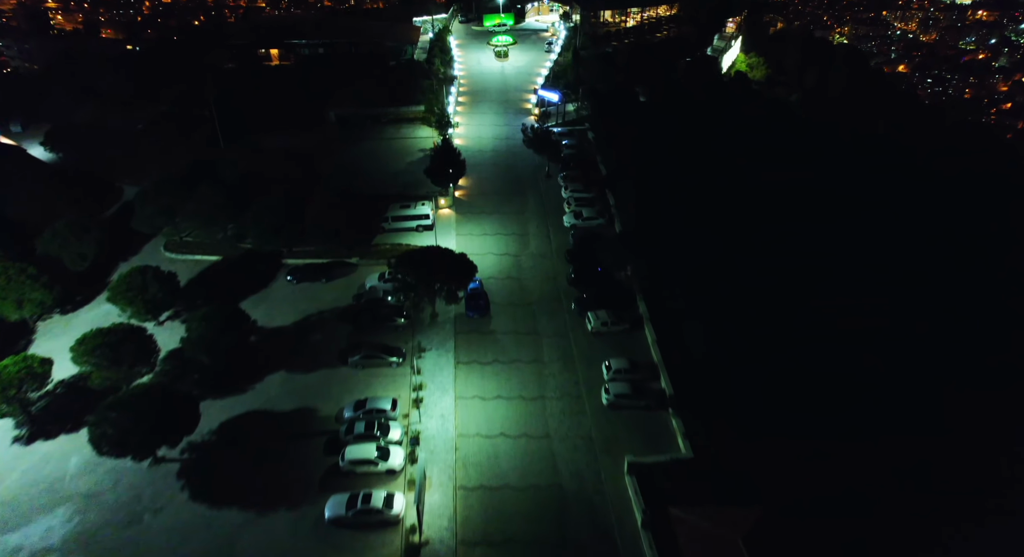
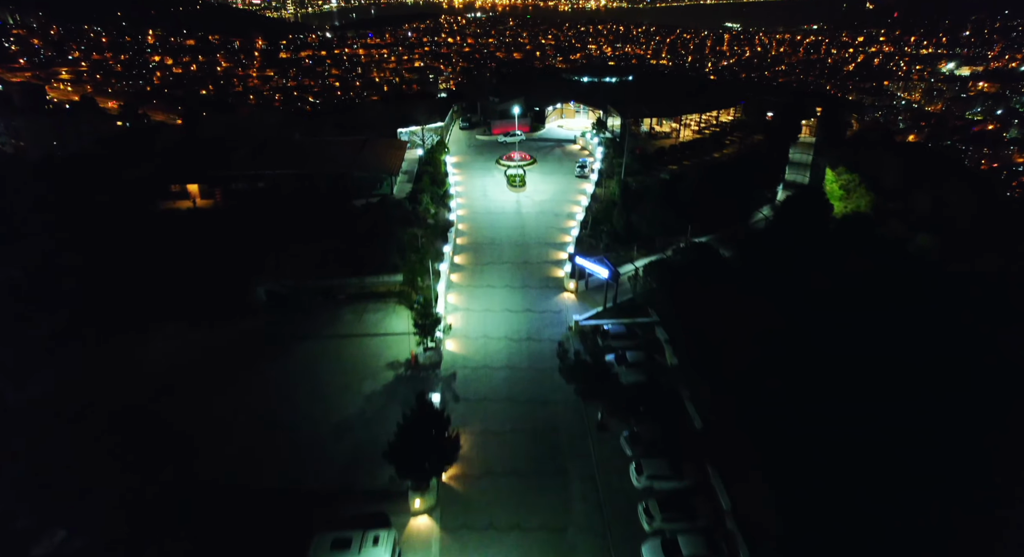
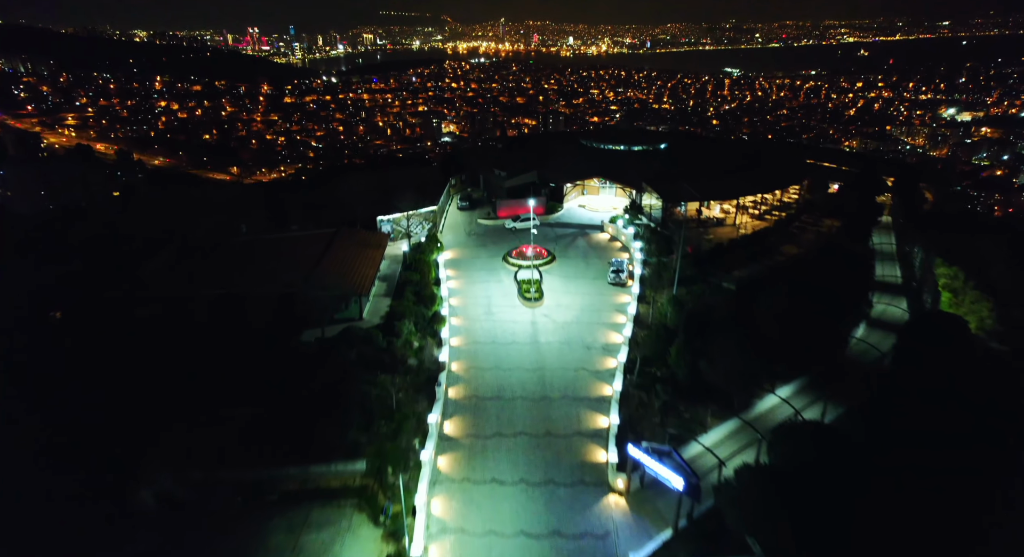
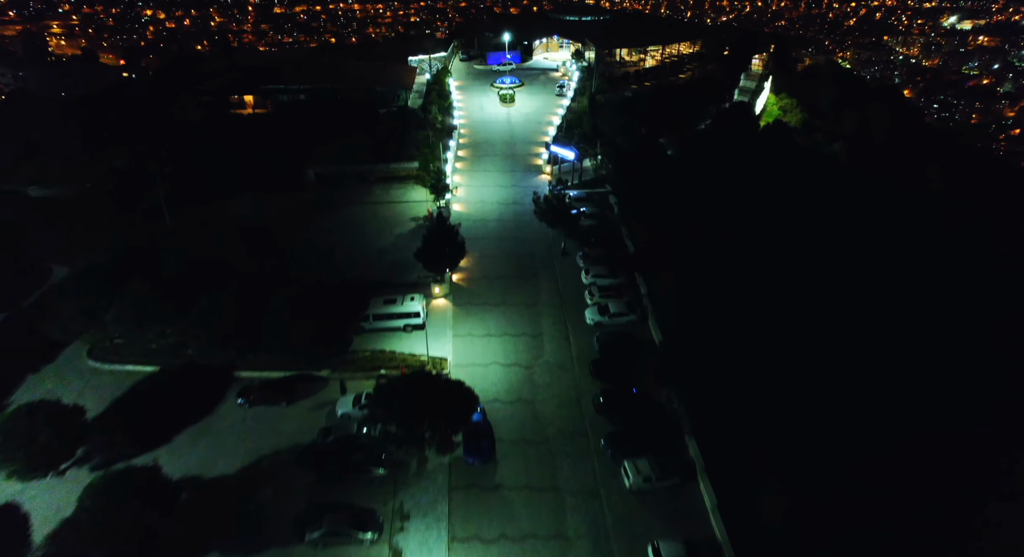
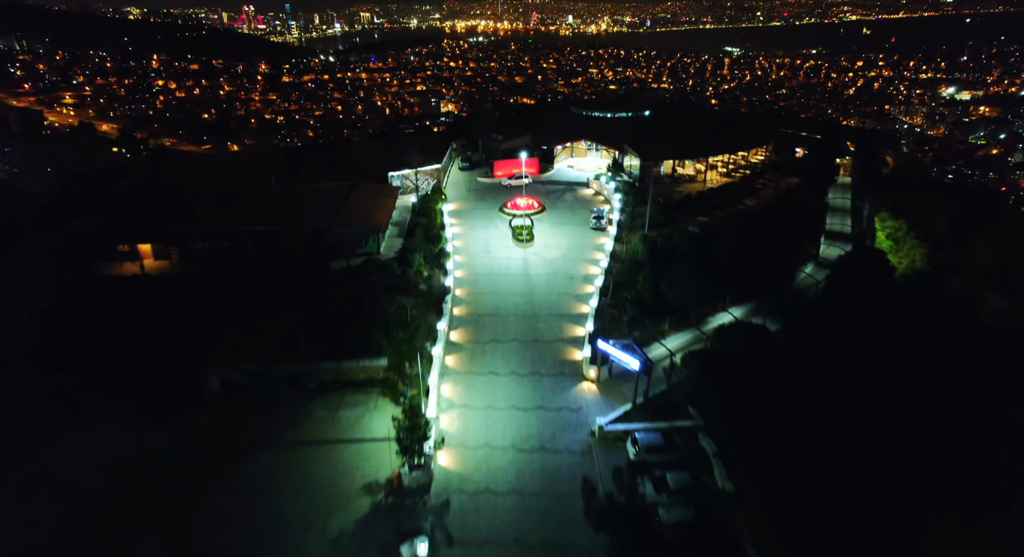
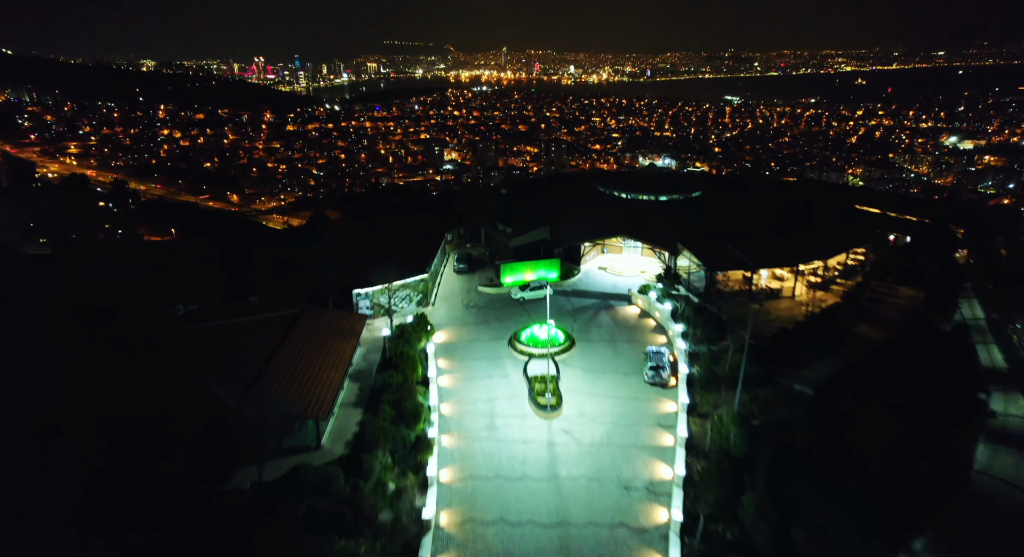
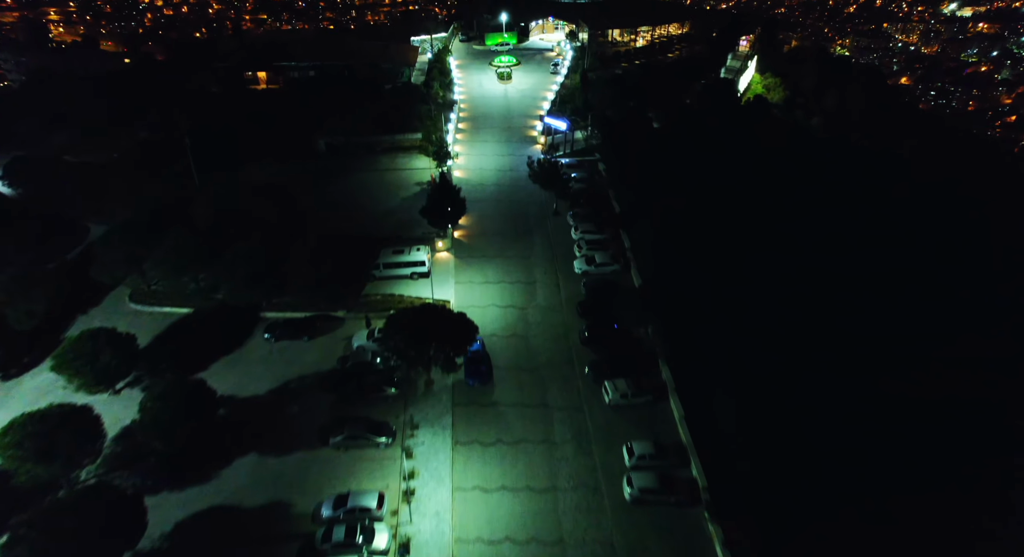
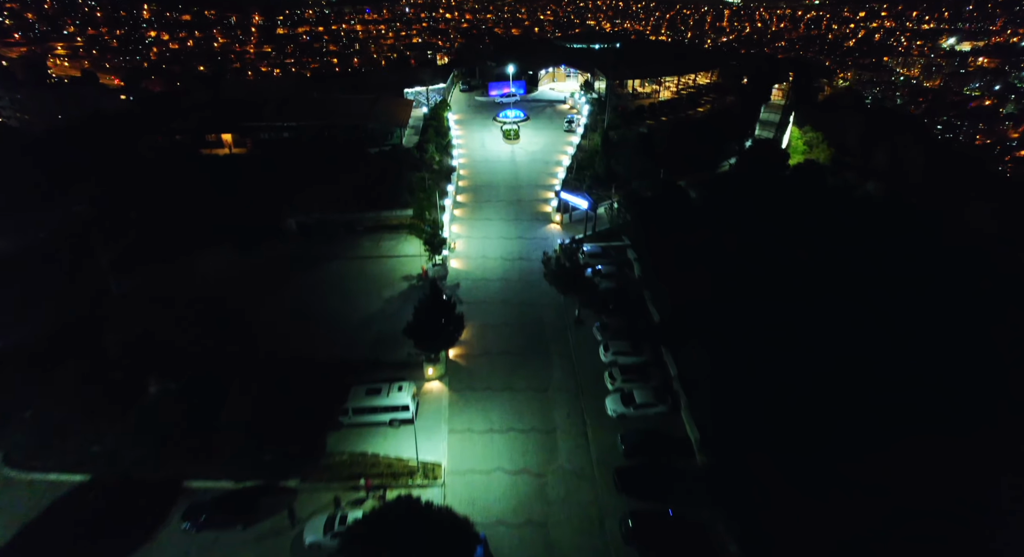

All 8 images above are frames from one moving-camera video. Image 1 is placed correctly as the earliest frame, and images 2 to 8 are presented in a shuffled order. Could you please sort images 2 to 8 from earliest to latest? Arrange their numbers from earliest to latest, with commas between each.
7, 4, 8, 2, 5, 3, 6
